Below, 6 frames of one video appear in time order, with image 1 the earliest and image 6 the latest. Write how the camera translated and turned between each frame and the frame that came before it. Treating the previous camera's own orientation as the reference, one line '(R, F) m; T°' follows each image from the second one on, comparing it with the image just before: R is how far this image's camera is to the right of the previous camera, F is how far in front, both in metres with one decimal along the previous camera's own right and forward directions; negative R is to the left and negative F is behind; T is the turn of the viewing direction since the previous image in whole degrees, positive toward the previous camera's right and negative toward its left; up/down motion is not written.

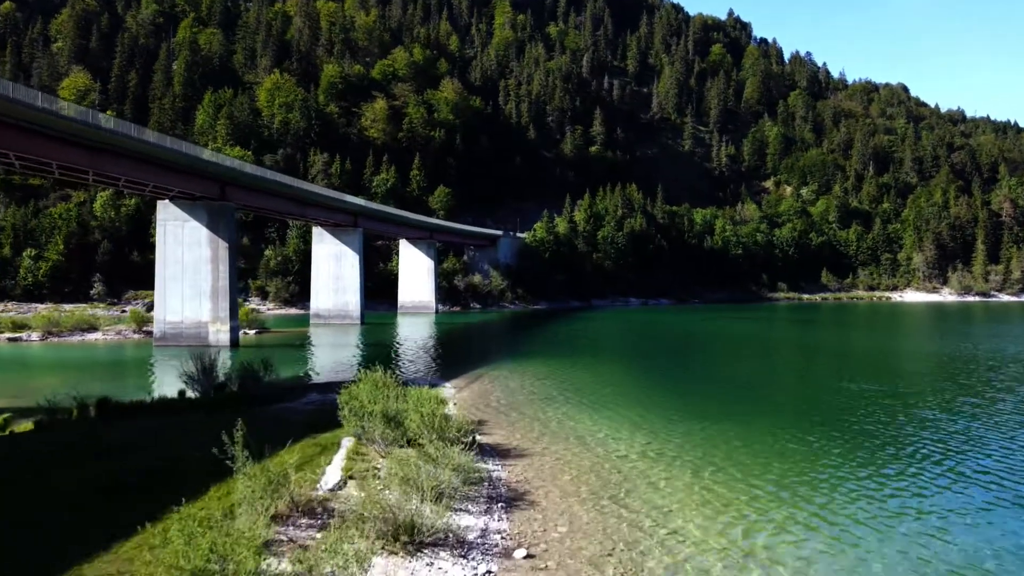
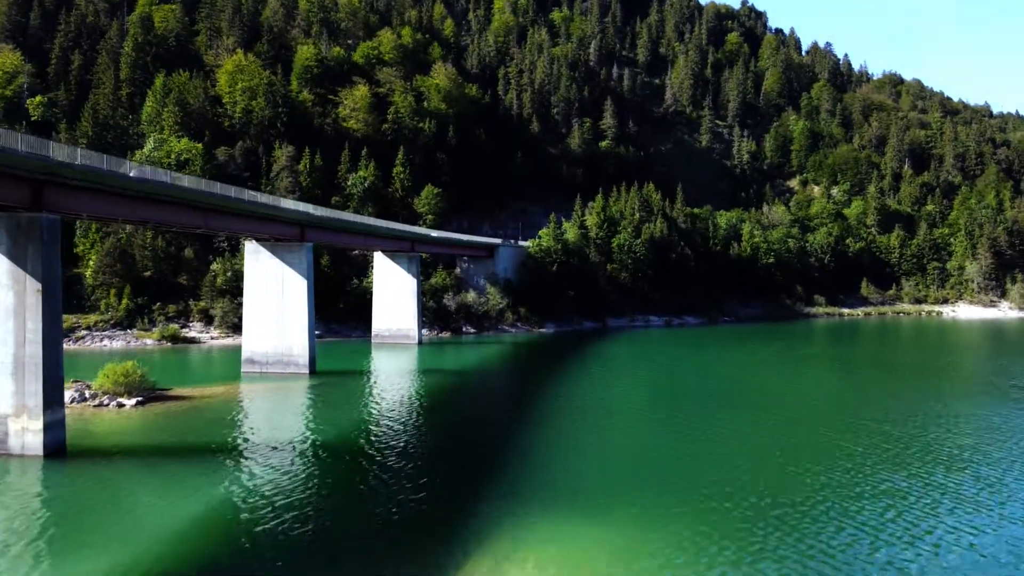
(-0.2, +14.0) m; 0°
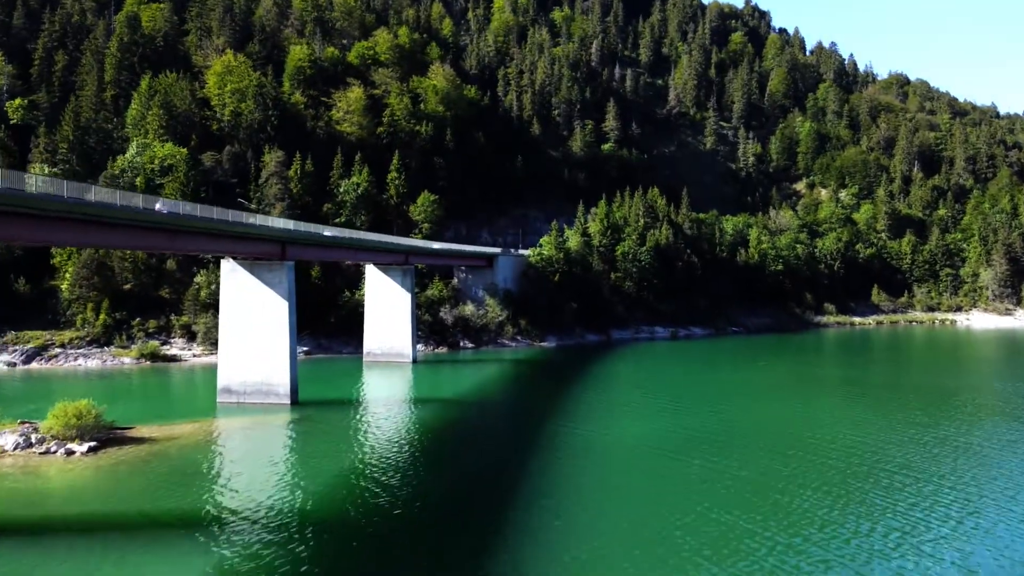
(0.0, +3.3) m; 0°
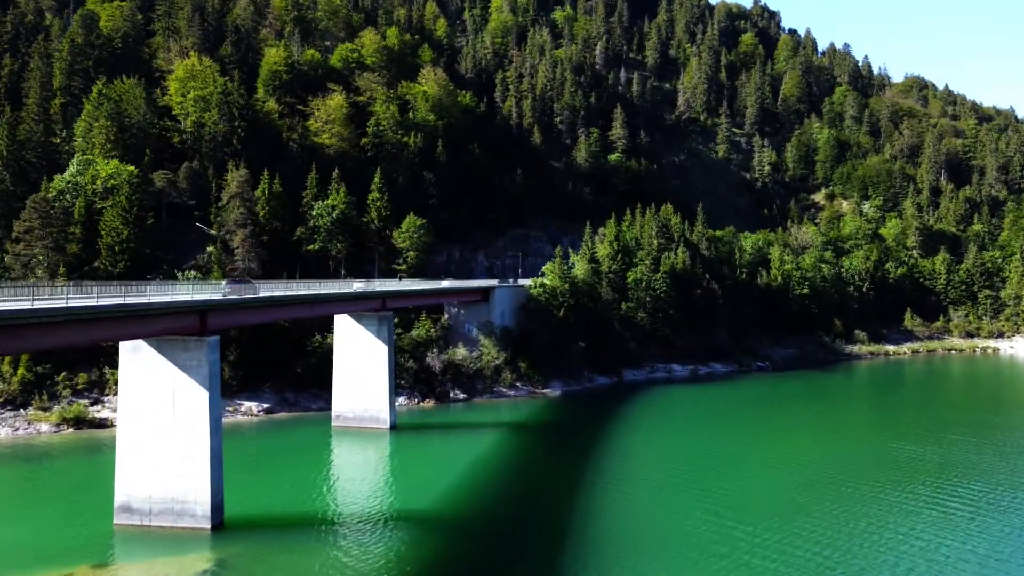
(+0.1, +9.2) m; 0°
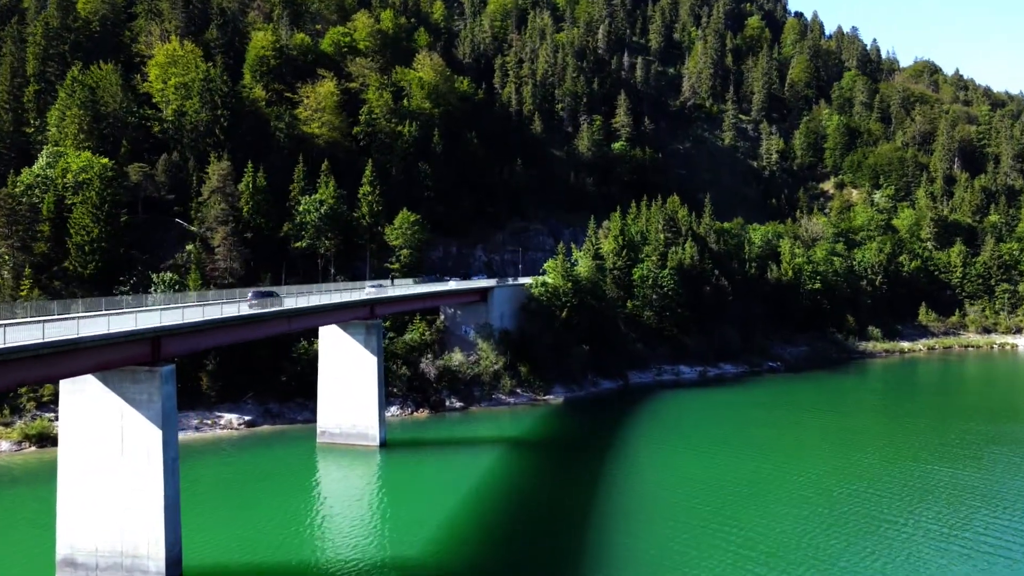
(0.0, +3.6) m; 0°
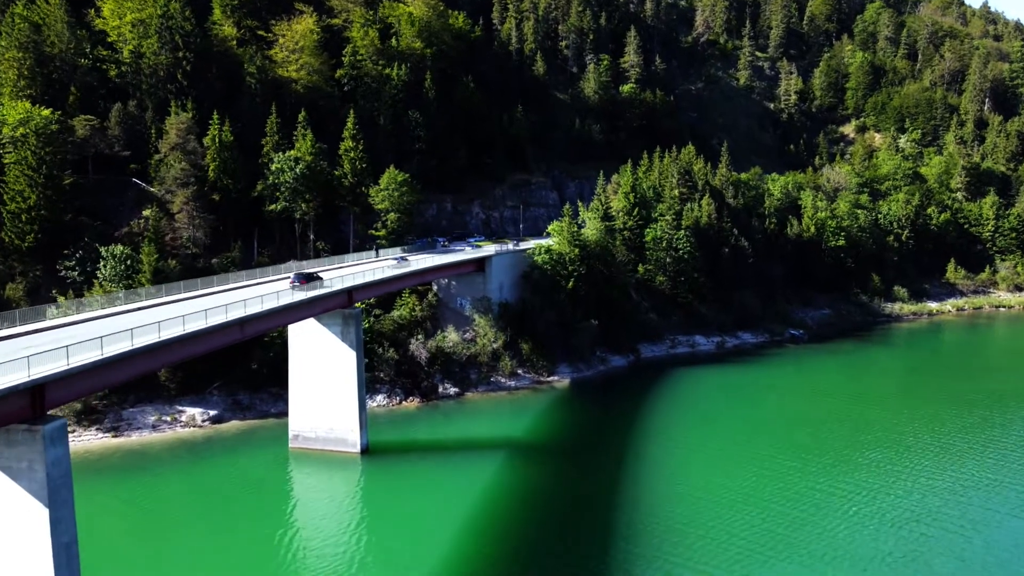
(0.0, +6.2) m; 0°
